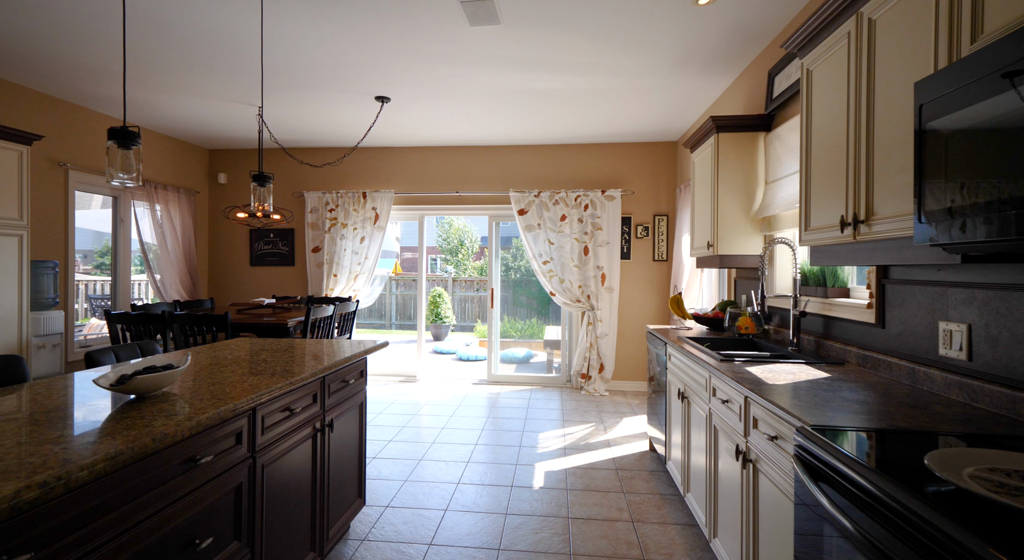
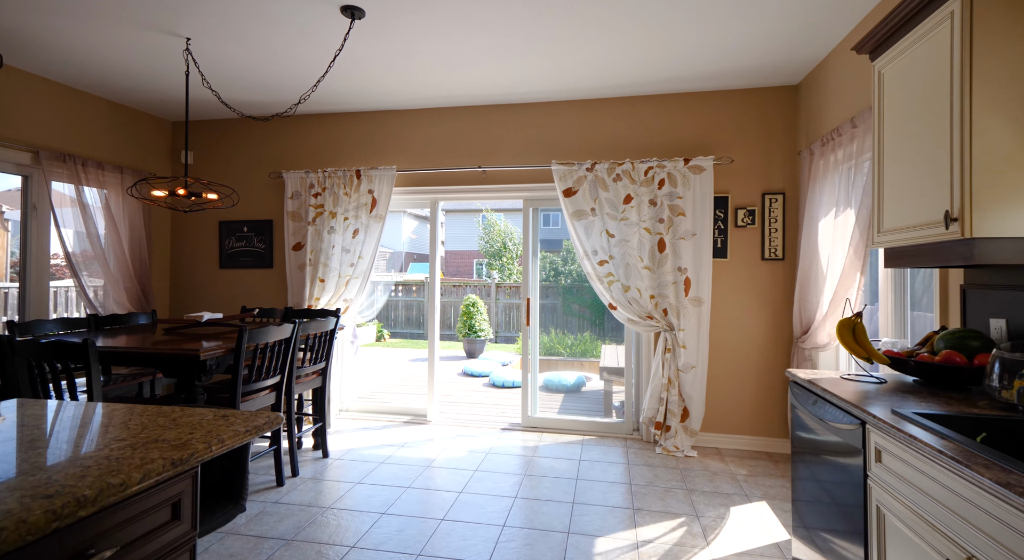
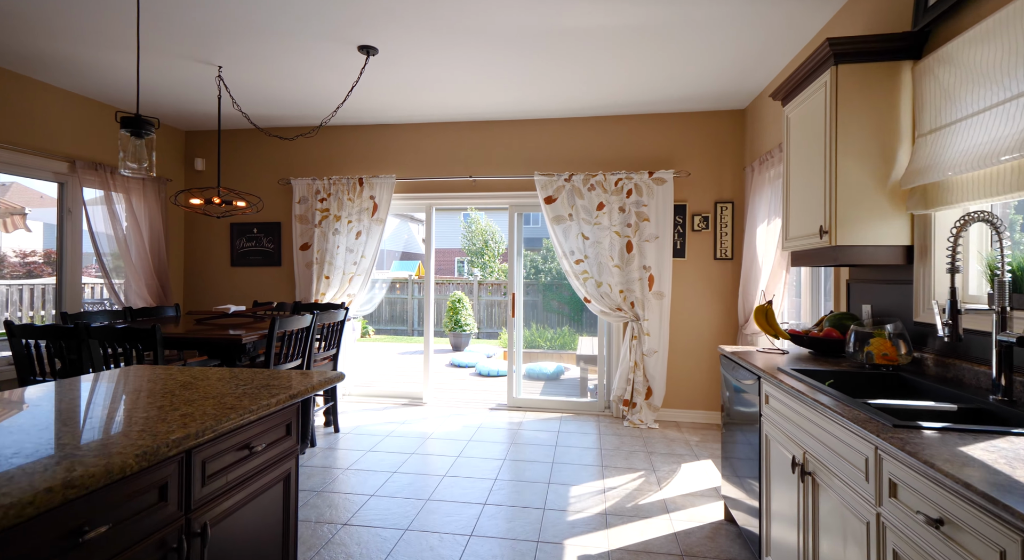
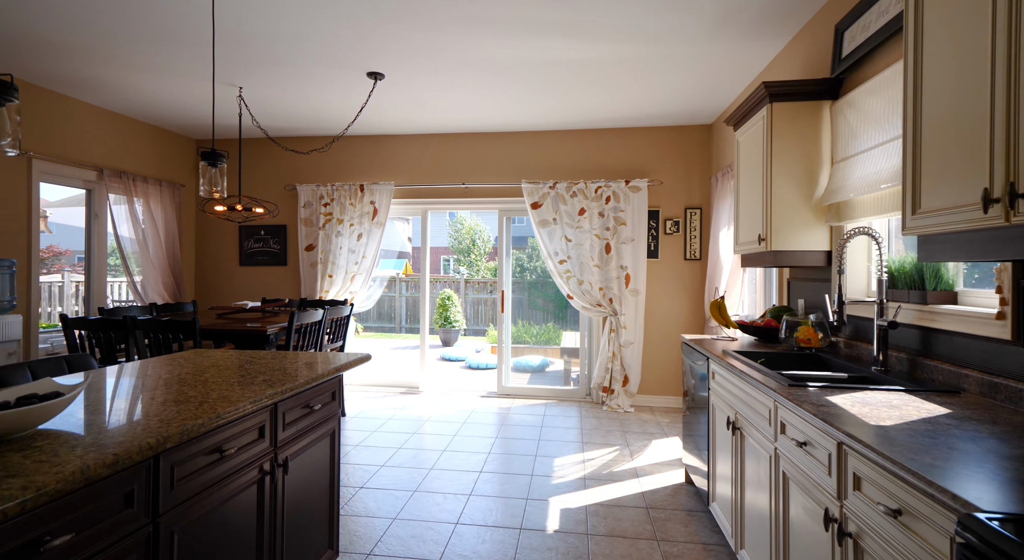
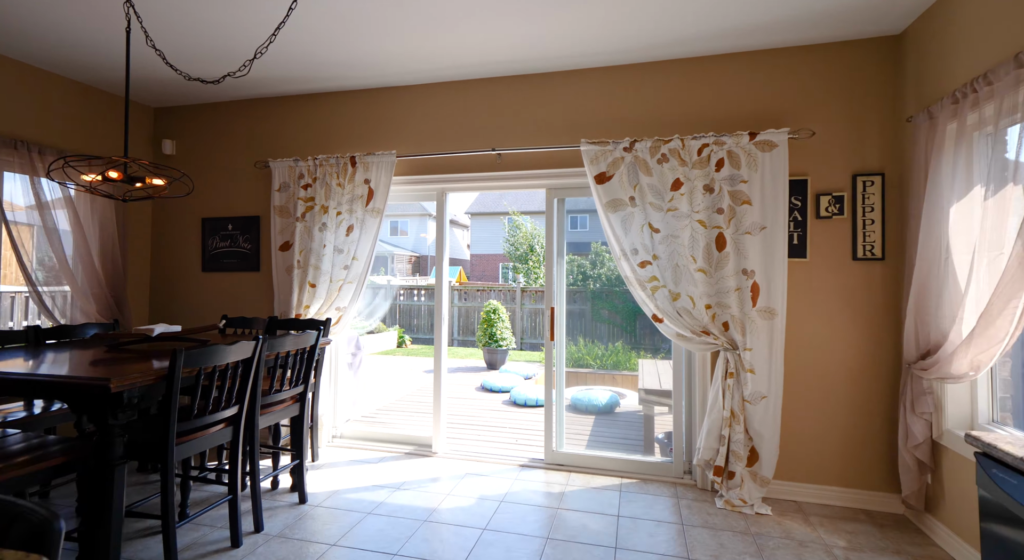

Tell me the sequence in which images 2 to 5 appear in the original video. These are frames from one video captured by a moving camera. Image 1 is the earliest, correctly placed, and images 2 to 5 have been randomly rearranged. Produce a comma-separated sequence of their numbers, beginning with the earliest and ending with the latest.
4, 3, 2, 5
